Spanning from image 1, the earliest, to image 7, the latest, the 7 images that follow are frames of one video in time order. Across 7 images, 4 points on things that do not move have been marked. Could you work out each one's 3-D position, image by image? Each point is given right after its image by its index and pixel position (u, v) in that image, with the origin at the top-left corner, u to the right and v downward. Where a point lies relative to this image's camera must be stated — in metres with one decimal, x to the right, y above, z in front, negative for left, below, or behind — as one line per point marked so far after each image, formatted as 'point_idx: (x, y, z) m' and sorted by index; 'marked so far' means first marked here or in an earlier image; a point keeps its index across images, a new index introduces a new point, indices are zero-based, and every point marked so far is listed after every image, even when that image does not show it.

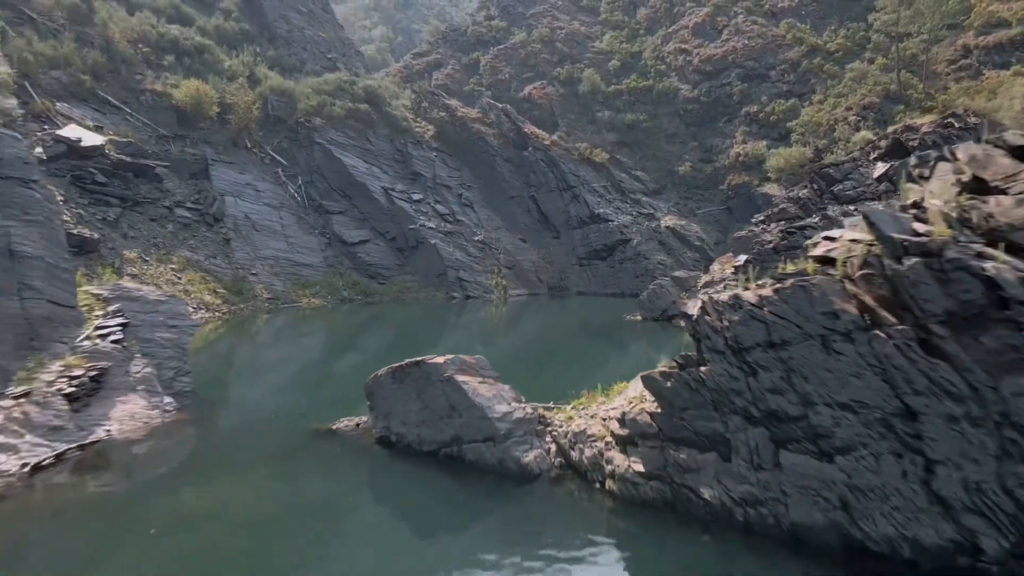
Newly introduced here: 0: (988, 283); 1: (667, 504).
0: (+4.8, 0.0, +7.2) m
1: (+2.0, -2.8, +9.6) m
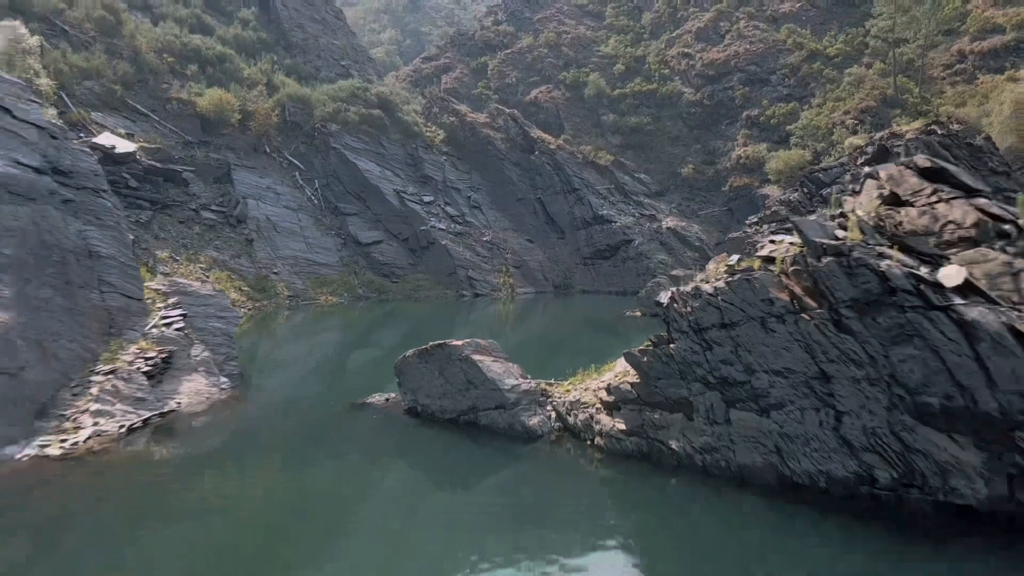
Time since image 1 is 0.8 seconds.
0: (+4.9, +0.1, +9.4) m
1: (+2.1, -2.7, +11.8) m
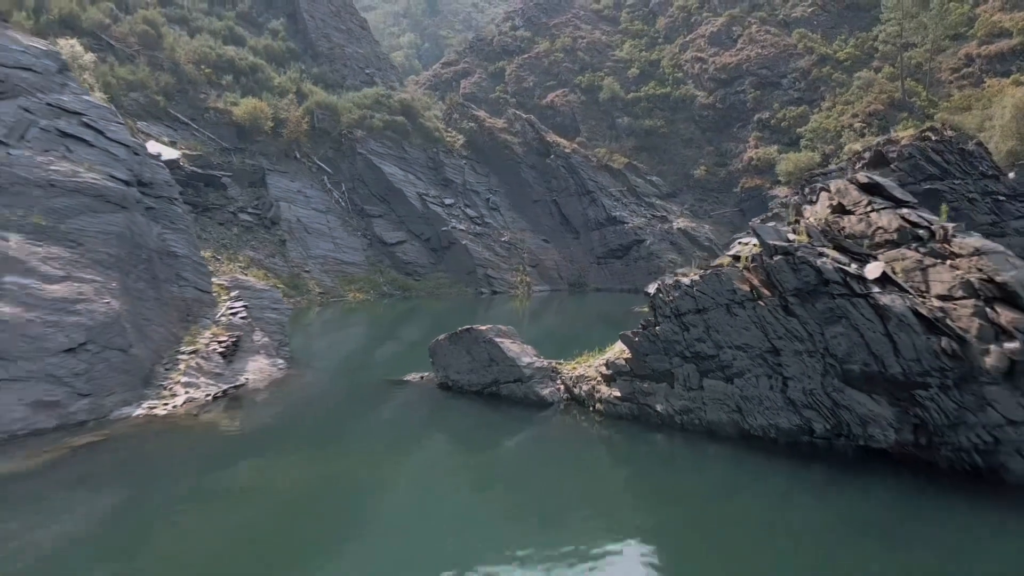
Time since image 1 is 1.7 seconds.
0: (+5.1, +0.3, +12.0) m
1: (+2.4, -2.5, +14.5) m
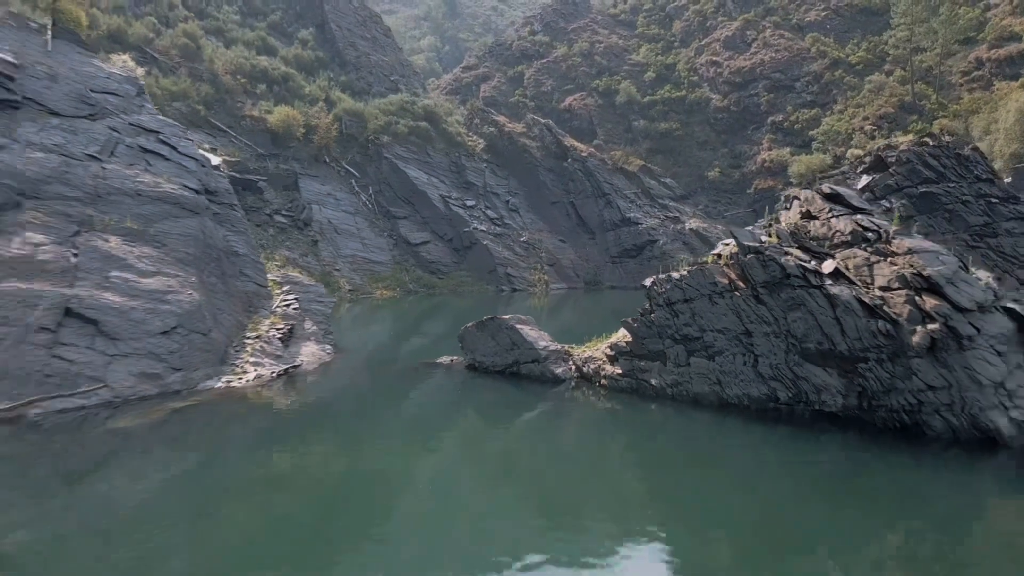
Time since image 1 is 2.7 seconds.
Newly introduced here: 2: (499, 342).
0: (+5.5, +0.4, +14.5) m
1: (+2.9, -2.4, +17.1) m
2: (-0.3, -1.5, +19.9) m
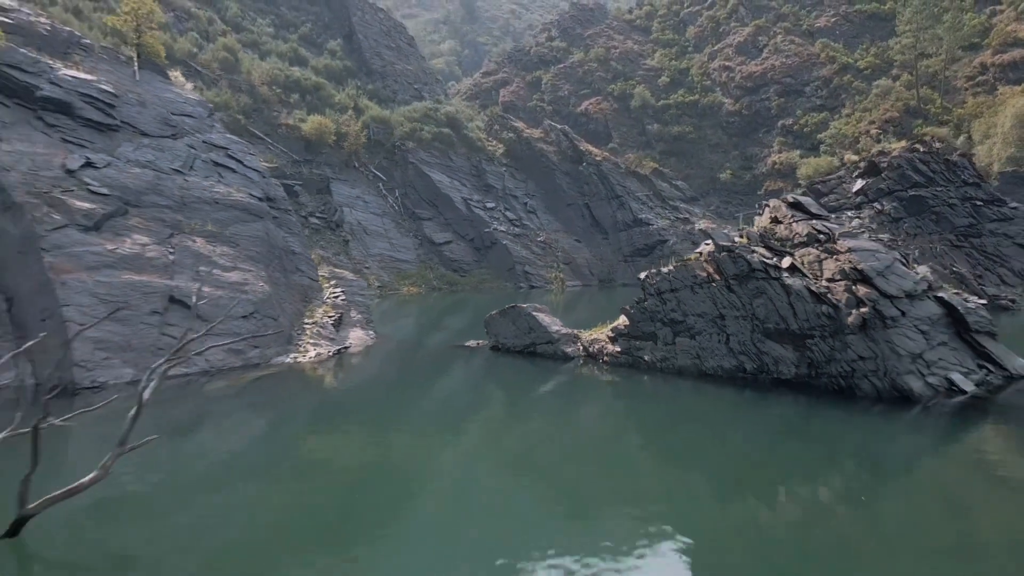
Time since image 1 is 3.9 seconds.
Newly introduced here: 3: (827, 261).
0: (+6.0, +0.6, +17.9) m
1: (+3.4, -2.2, +20.5) m
2: (+0.2, -1.3, +23.4) m
3: (+7.9, +0.7, +17.9) m
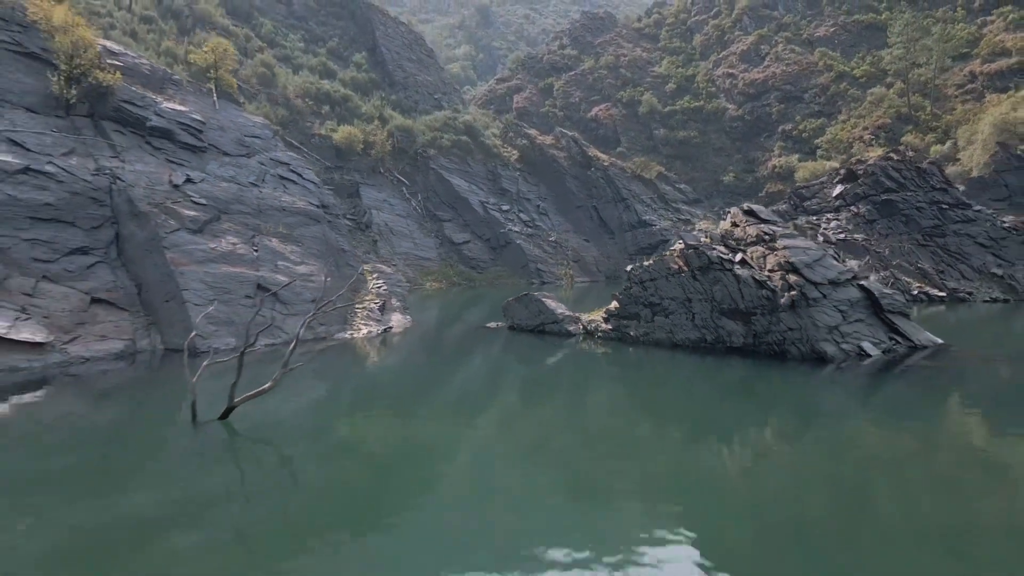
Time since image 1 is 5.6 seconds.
0: (+6.4, +1.0, +23.1) m
1: (+3.8, -1.8, +25.7) m
2: (+0.8, -0.9, +28.7) m
3: (+8.3, +1.0, +23.0) m
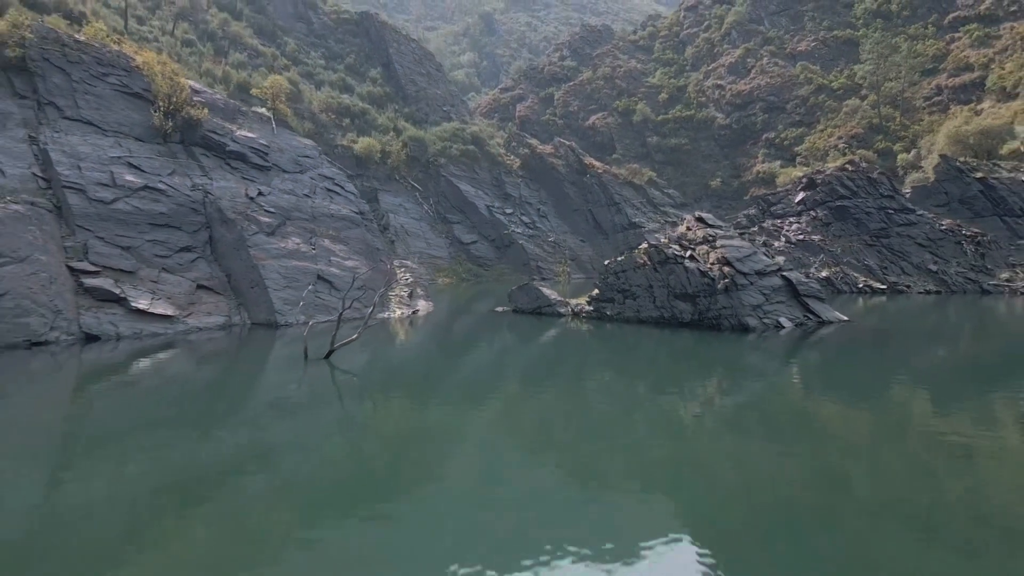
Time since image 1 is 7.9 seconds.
0: (+6.5, +1.4, +30.2) m
1: (+4.0, -1.4, +32.9) m
2: (+0.9, -0.5, +35.8) m
3: (+8.4, +1.5, +30.1) m
